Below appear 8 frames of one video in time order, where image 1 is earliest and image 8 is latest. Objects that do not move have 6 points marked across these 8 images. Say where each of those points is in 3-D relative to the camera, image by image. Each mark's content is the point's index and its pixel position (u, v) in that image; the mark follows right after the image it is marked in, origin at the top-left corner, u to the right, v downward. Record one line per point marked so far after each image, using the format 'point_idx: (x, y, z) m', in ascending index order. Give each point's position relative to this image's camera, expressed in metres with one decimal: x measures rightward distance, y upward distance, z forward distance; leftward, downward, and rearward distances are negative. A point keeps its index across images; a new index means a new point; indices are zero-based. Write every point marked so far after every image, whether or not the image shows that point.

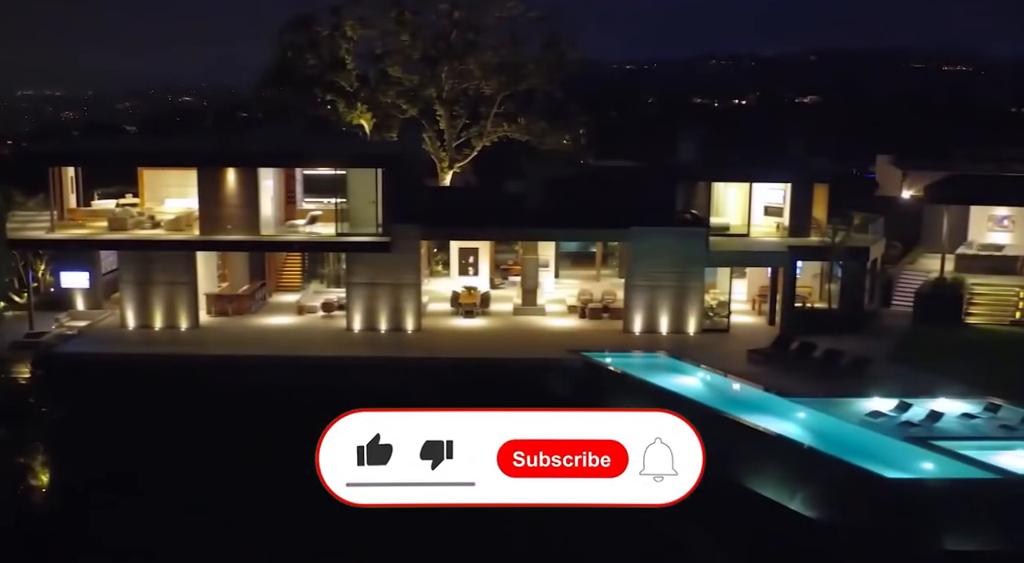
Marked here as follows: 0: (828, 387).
0: (+6.5, -2.2, +20.0) m
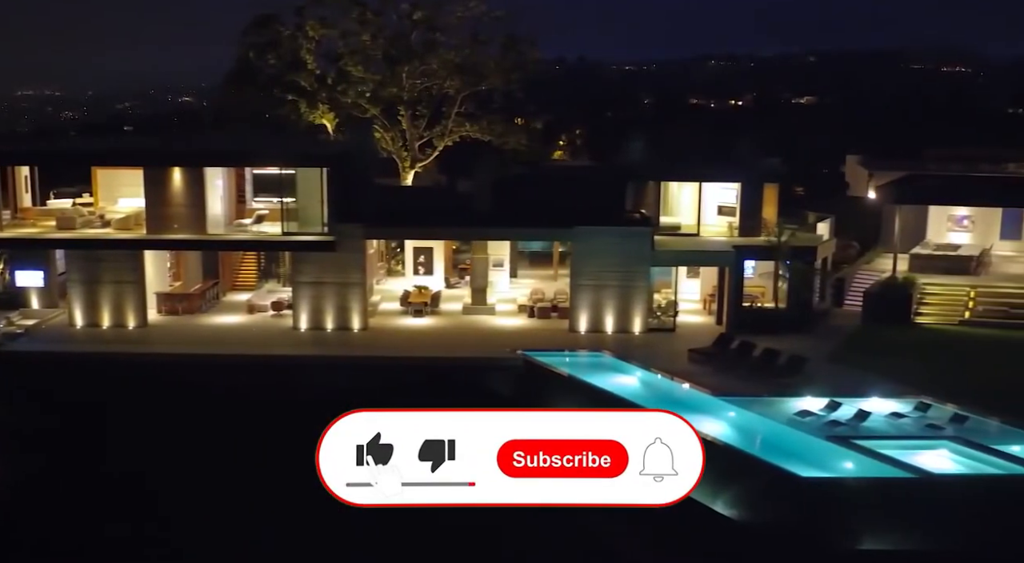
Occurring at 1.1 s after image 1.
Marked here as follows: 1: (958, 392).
0: (+5.2, -2.2, +20.0) m
1: (+9.3, -2.3, +20.0) m
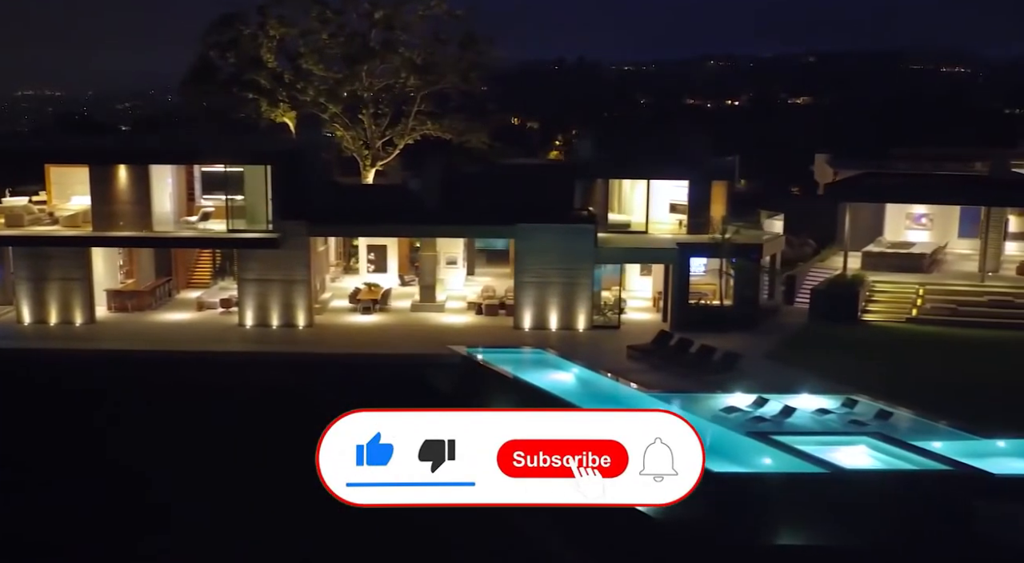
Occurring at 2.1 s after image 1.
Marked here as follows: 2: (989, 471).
0: (+3.8, -2.1, +20.0) m
1: (+7.9, -2.3, +20.0) m
2: (+8.2, -3.3, +16.5) m
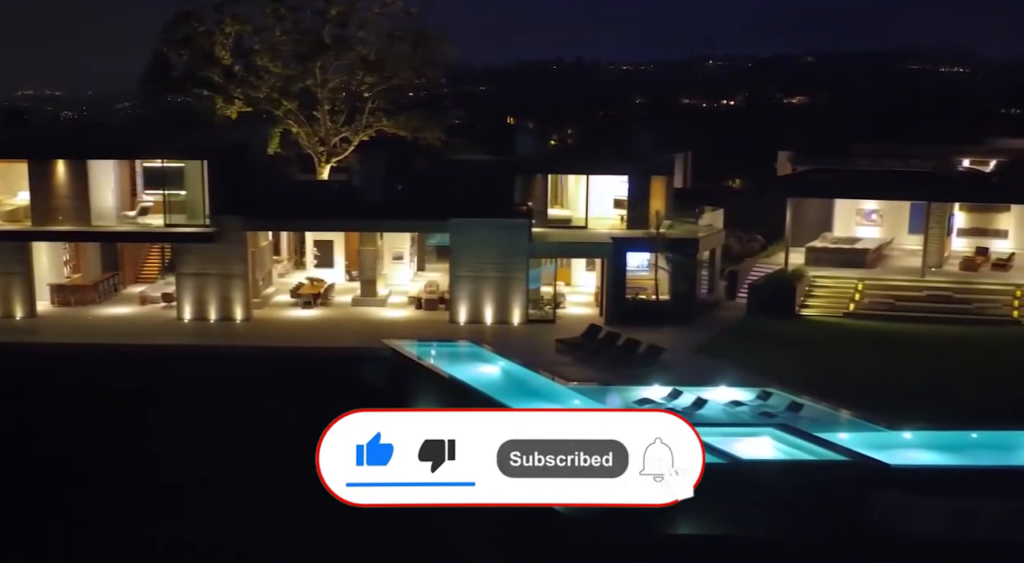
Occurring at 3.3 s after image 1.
0: (+2.2, -1.9, +20.1) m
1: (+6.3, -2.1, +20.1) m
2: (+6.5, -3.2, +16.6) m
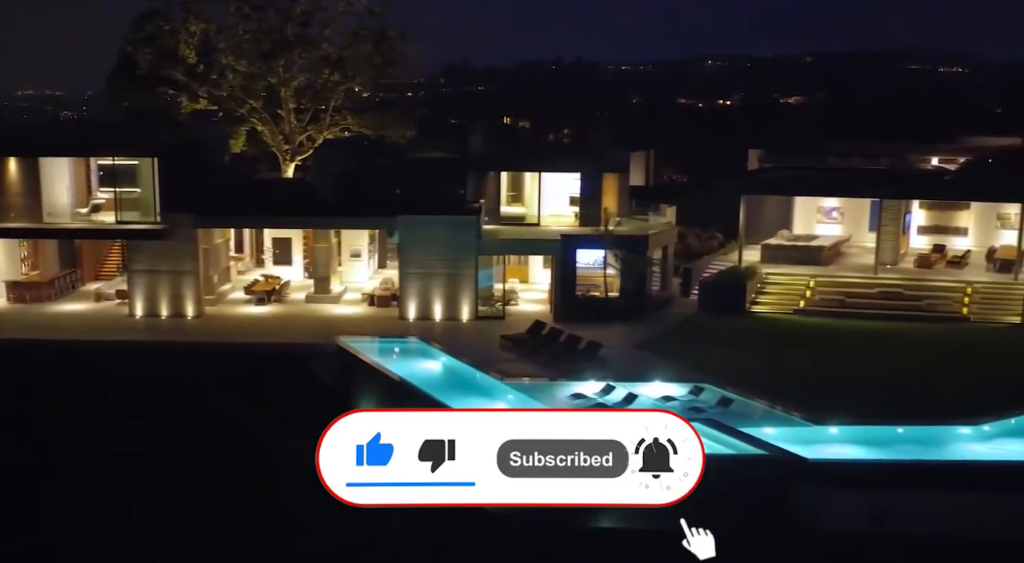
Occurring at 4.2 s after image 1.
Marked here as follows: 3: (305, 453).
0: (+0.9, -1.9, +20.2) m
1: (+5.0, -2.0, +20.2) m
2: (+5.2, -3.1, +16.7) m
3: (-4.1, -3.3, +18.8) m
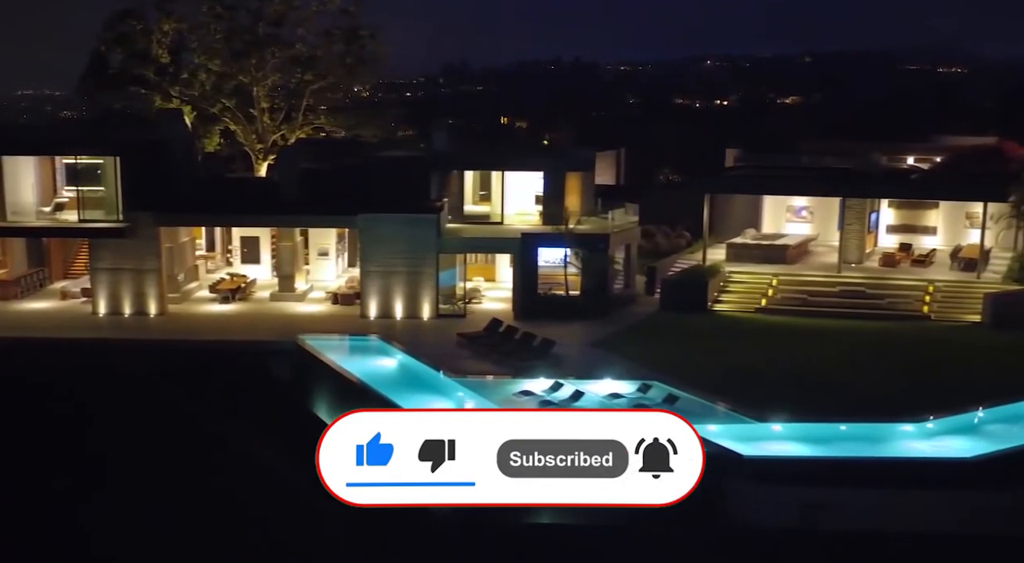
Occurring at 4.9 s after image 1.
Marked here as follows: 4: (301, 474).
0: (-0.1, -1.8, +20.3) m
1: (+4.0, -2.0, +20.3) m
2: (+4.2, -3.0, +16.8) m
3: (-5.1, -3.3, +18.9) m
4: (-4.0, -3.6, +17.8) m
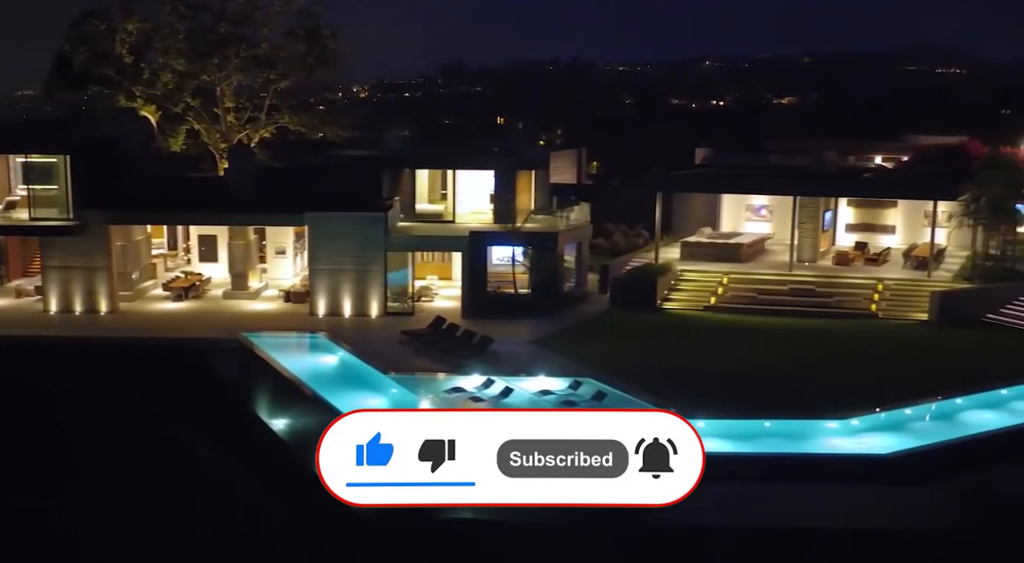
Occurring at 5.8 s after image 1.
0: (-1.4, -1.8, +20.4) m
1: (+2.7, -2.0, +20.4) m
2: (+2.9, -3.0, +16.9) m
3: (-6.4, -3.2, +19.1) m
4: (-5.3, -3.5, +17.9) m
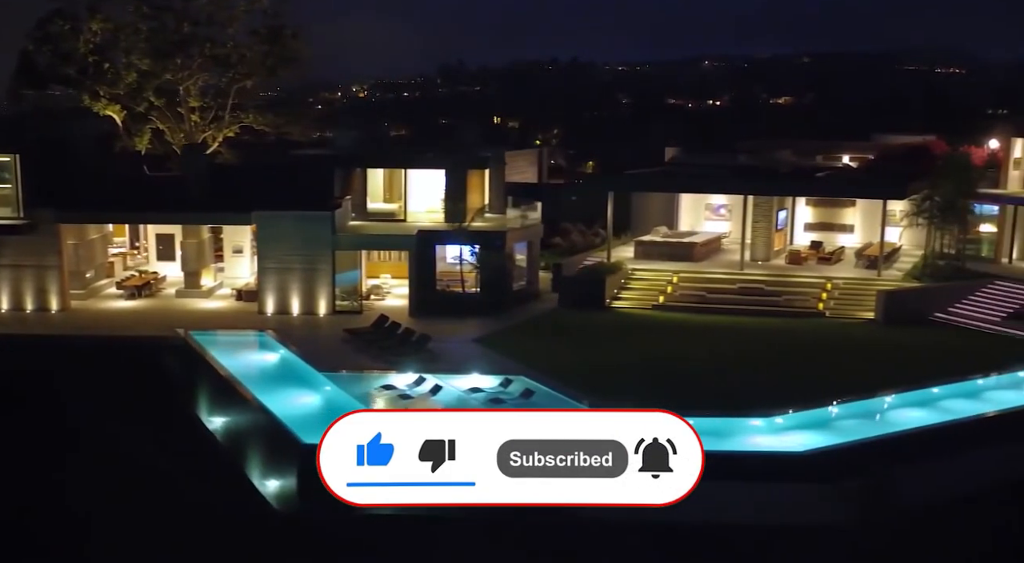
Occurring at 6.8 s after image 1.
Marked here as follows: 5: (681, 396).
0: (-2.8, -1.7, +20.6) m
1: (+1.3, -1.9, +20.5) m
2: (+1.5, -3.0, +17.0) m
3: (-7.8, -3.2, +19.2) m
4: (-6.7, -3.5, +18.1) m
5: (+3.4, -2.3, +19.2) m
